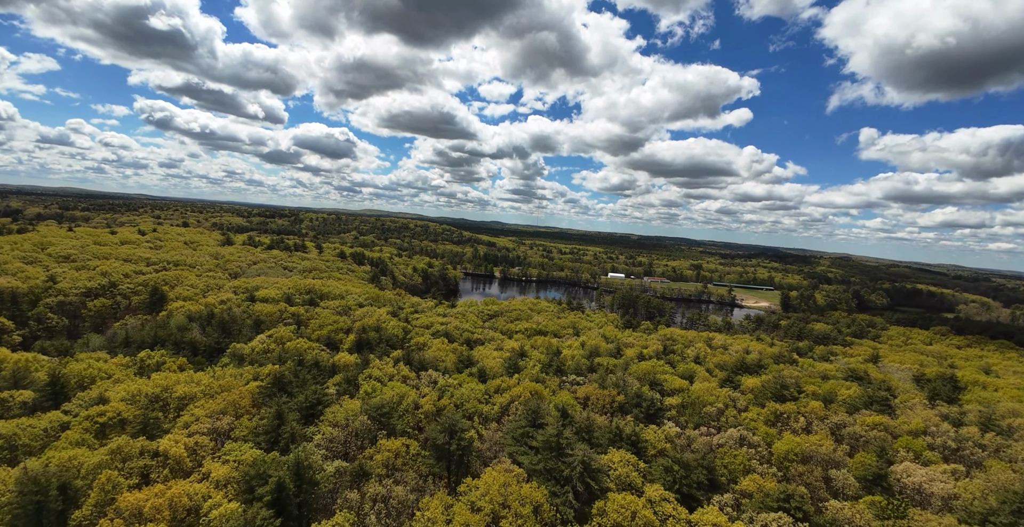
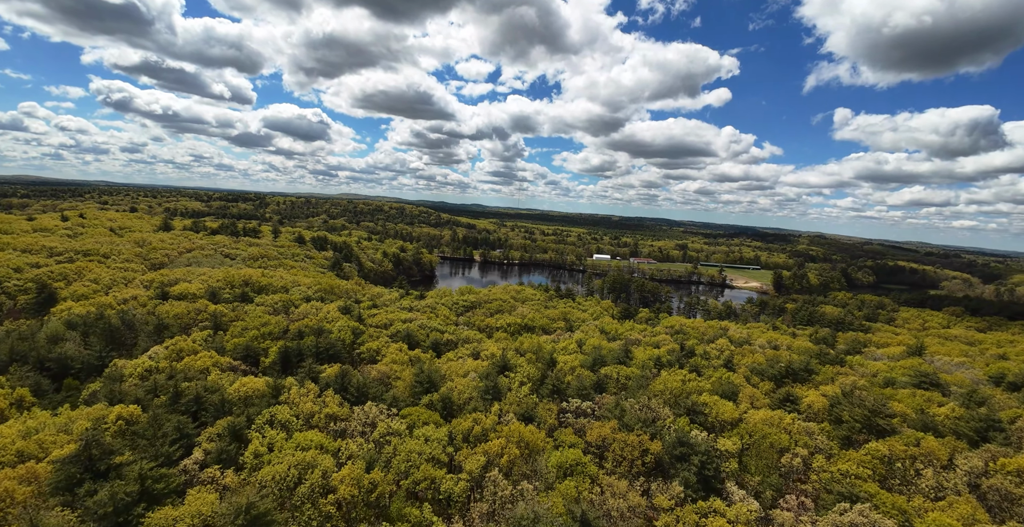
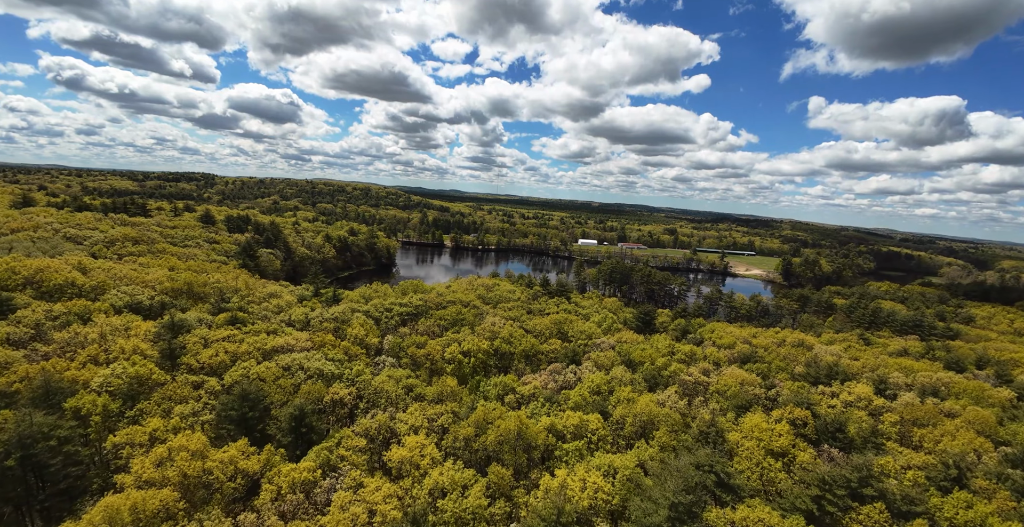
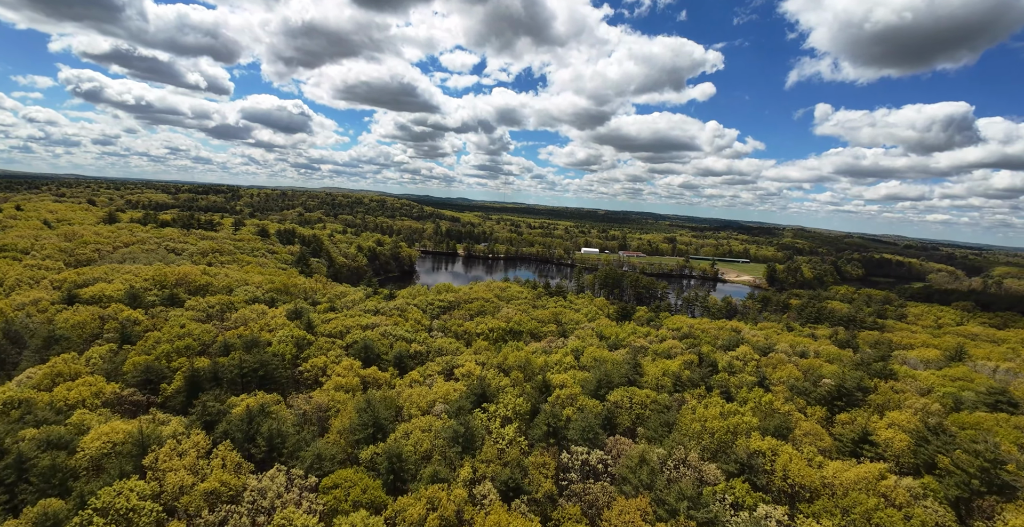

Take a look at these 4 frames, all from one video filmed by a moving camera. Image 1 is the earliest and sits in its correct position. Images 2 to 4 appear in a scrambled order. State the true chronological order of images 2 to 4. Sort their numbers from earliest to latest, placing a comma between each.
2, 4, 3
